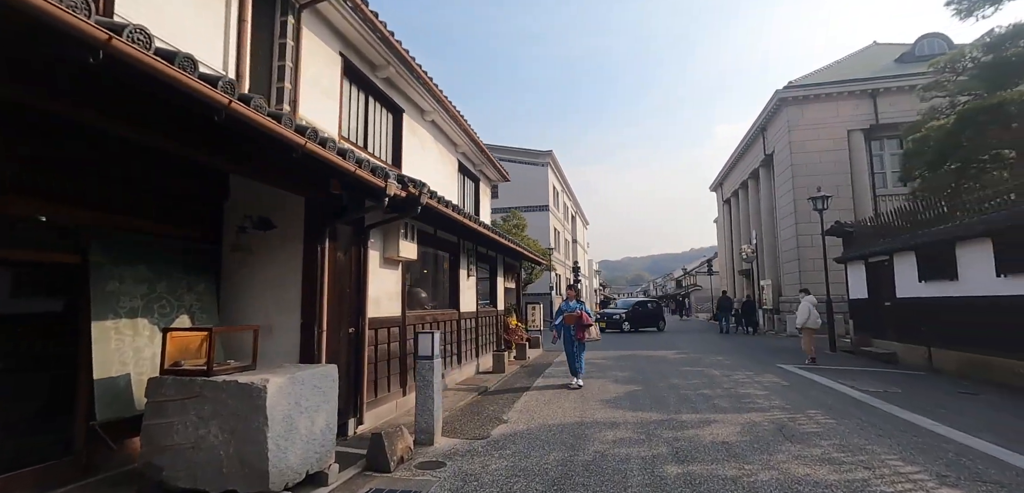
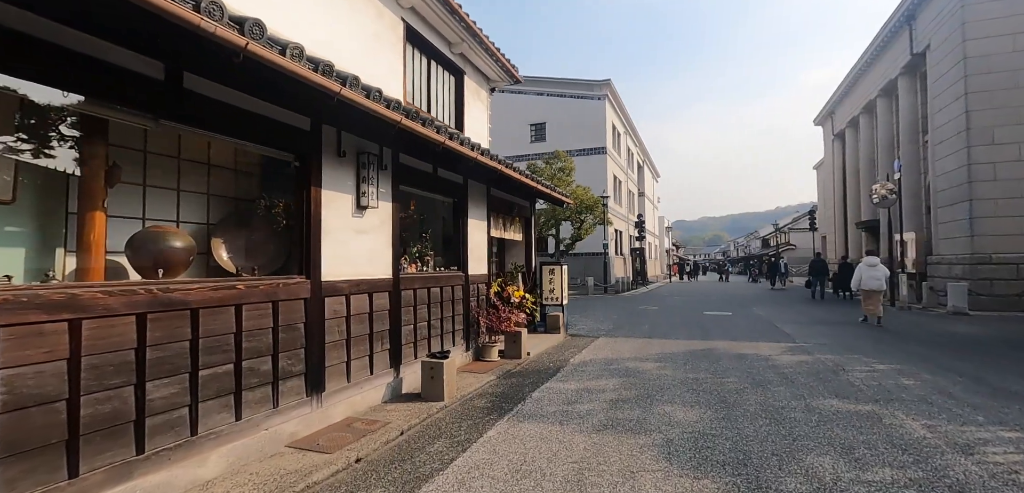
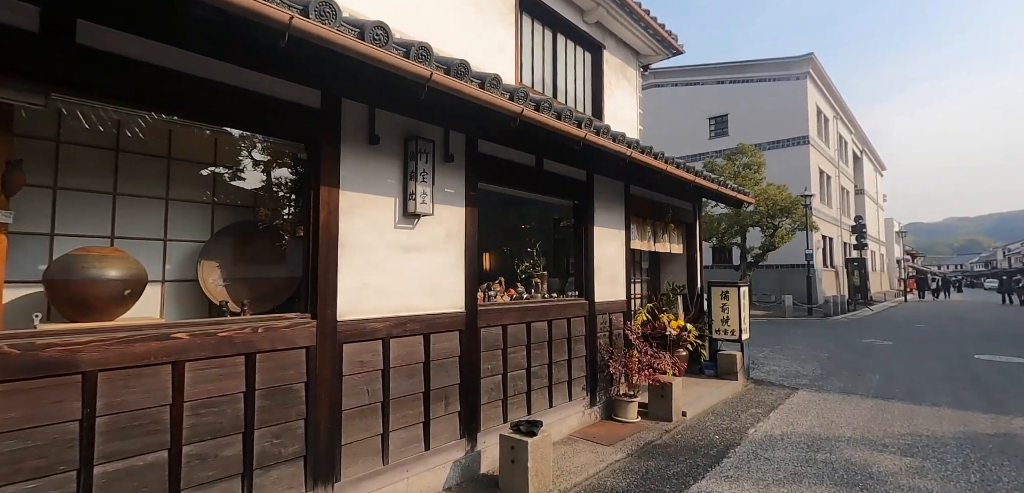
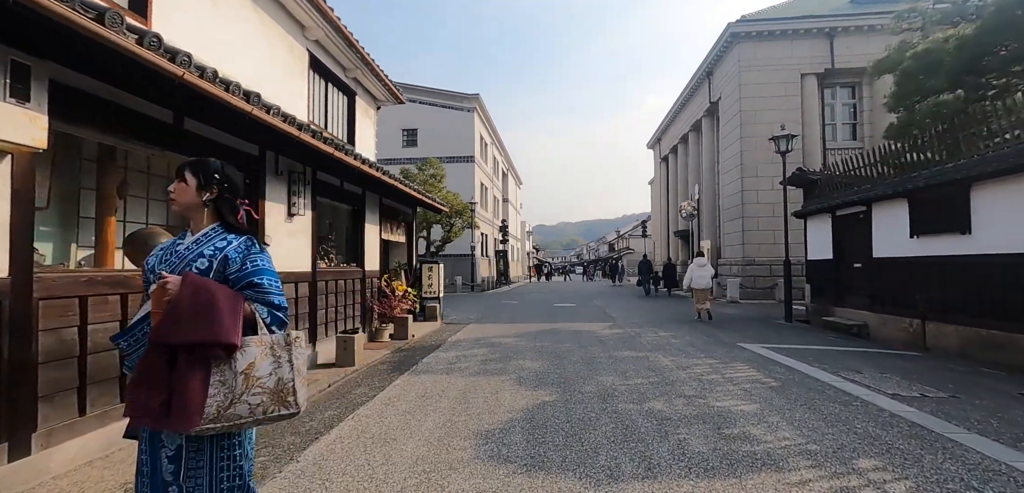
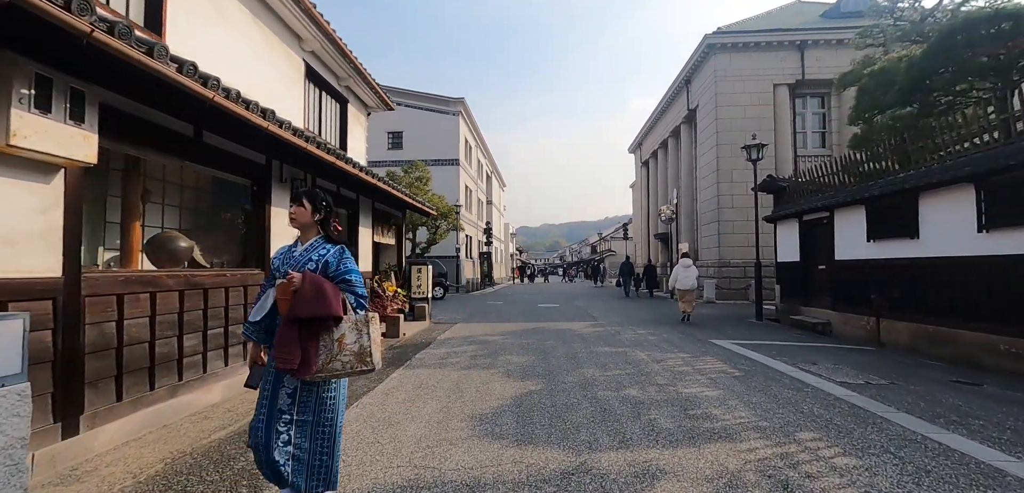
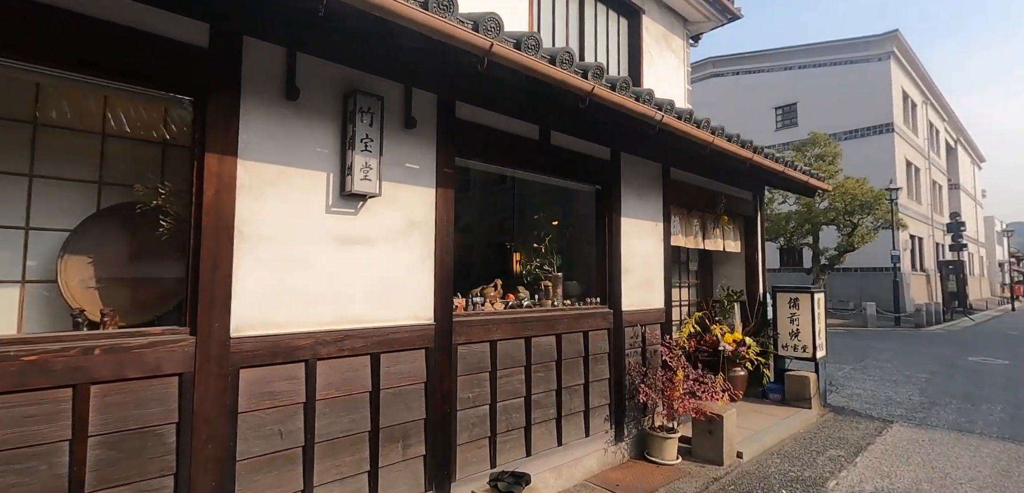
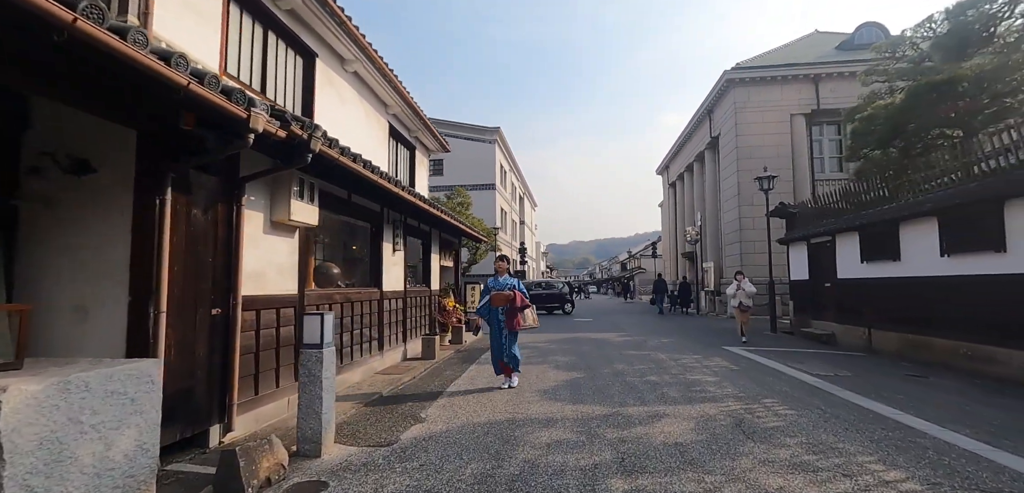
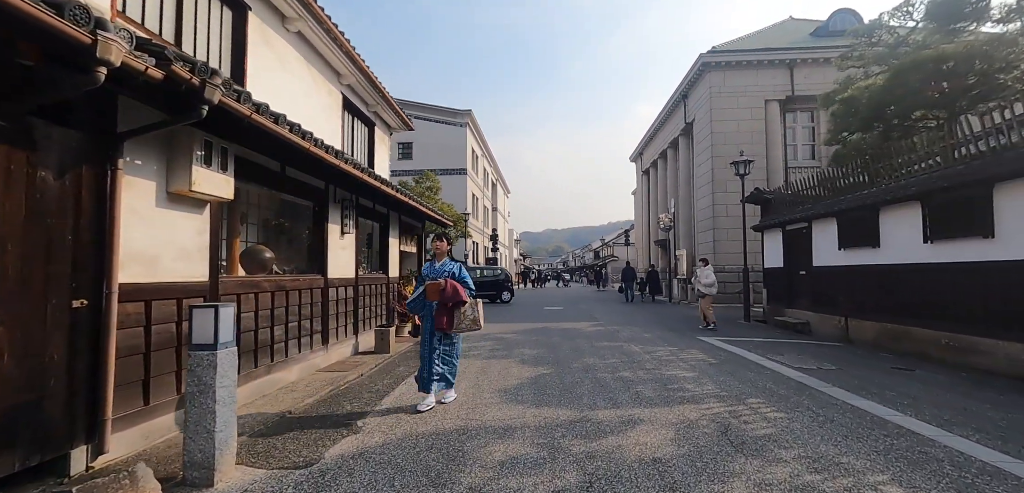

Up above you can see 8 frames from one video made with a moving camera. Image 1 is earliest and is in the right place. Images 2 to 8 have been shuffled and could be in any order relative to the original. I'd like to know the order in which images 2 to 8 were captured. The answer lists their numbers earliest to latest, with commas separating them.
7, 8, 5, 4, 2, 3, 6
